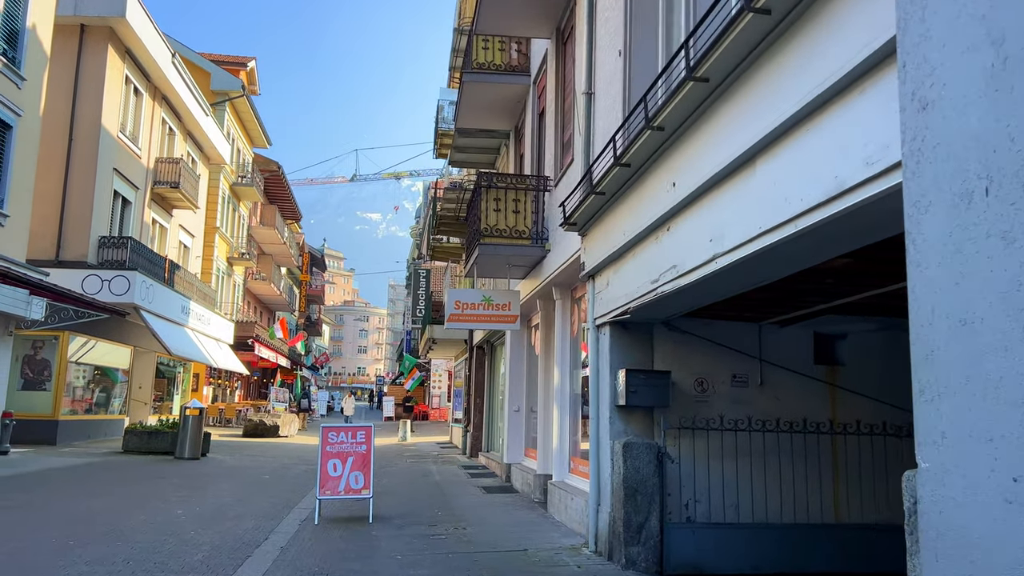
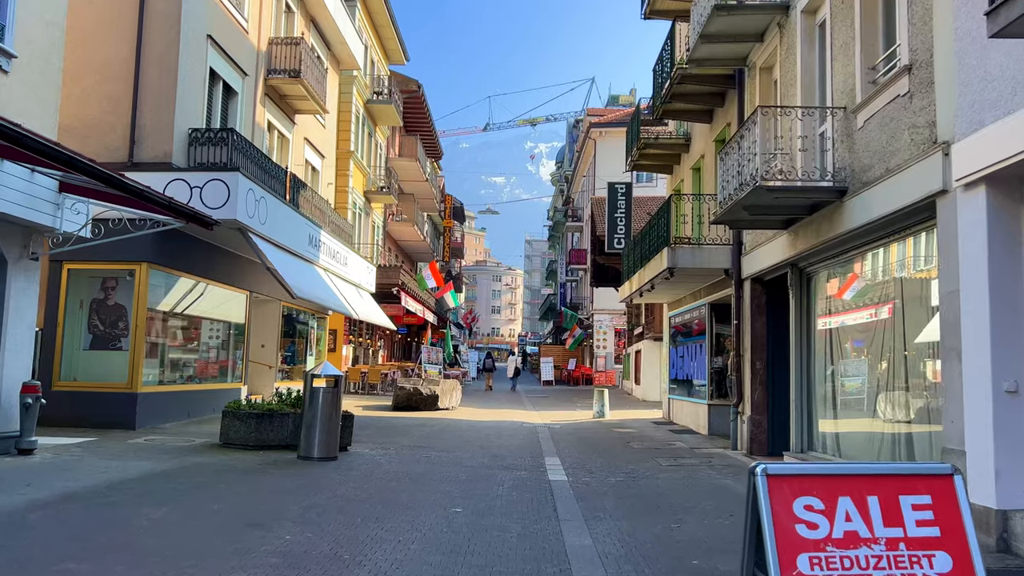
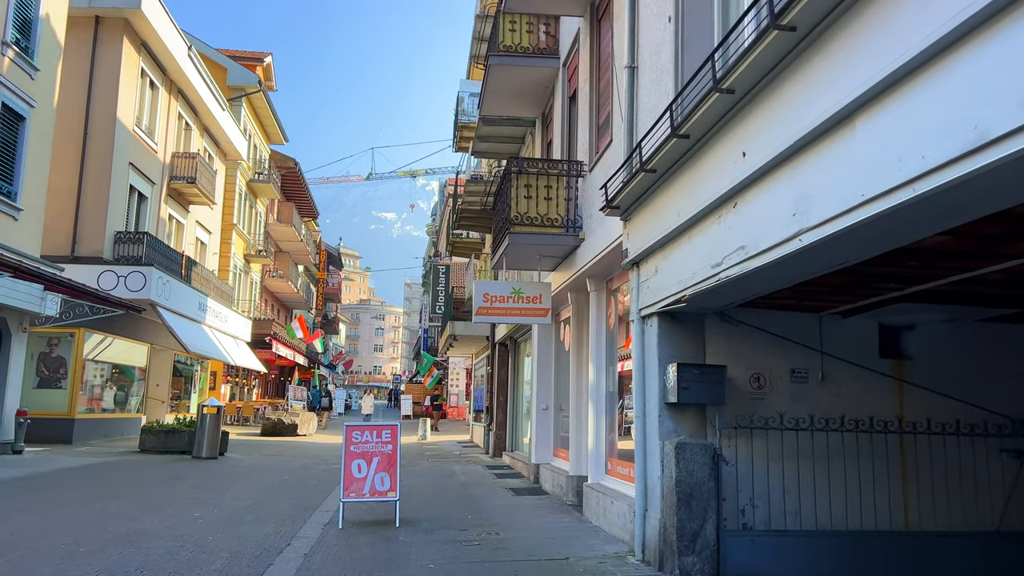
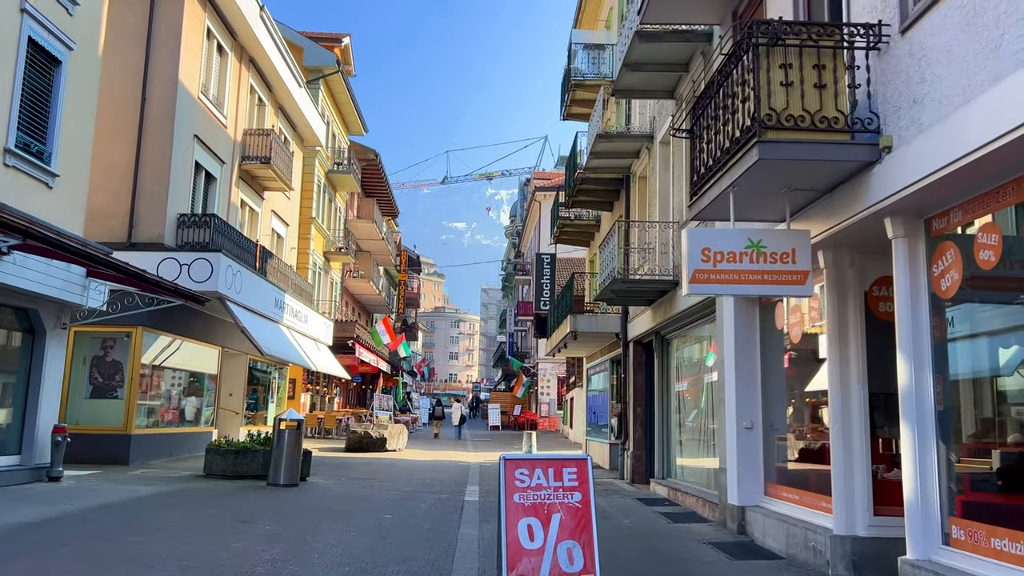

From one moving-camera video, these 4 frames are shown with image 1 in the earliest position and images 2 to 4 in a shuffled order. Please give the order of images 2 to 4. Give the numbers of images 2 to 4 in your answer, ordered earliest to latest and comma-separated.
3, 4, 2
